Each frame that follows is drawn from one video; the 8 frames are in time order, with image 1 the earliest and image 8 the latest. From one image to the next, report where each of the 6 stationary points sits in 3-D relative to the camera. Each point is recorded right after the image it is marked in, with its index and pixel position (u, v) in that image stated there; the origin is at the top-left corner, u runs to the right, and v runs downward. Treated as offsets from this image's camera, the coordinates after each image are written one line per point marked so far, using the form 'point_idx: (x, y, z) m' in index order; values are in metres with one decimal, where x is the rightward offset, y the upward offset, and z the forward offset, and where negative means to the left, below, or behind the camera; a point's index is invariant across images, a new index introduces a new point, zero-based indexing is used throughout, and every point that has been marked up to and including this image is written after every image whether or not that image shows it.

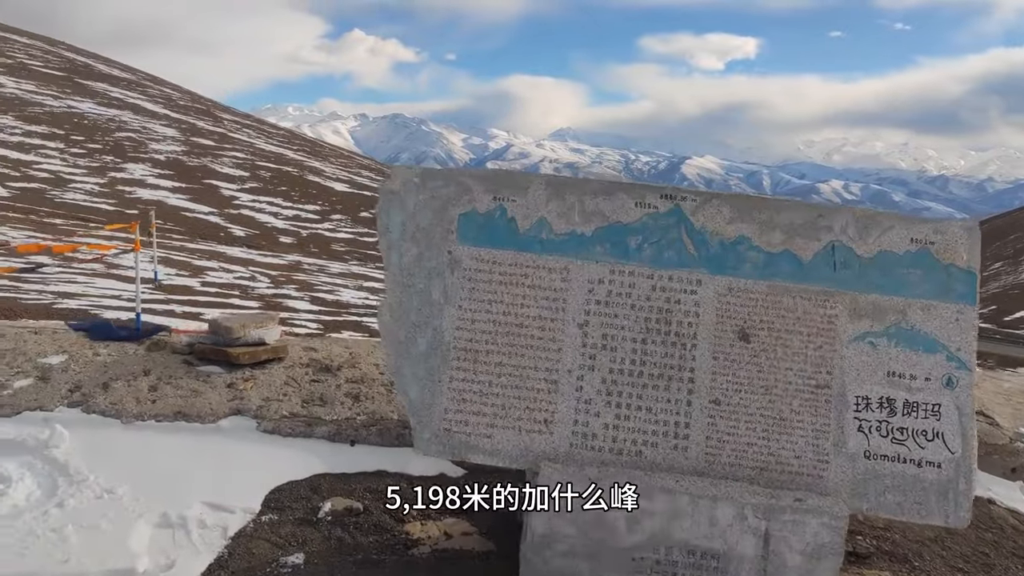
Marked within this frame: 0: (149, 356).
0: (-2.0, -0.4, +4.6) m
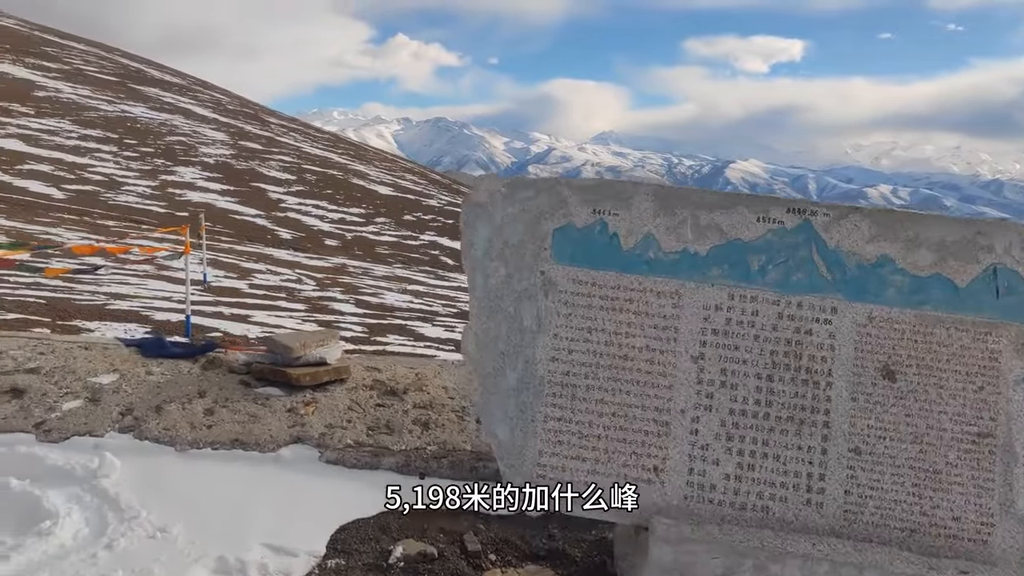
0: (-1.6, -0.5, +4.3) m
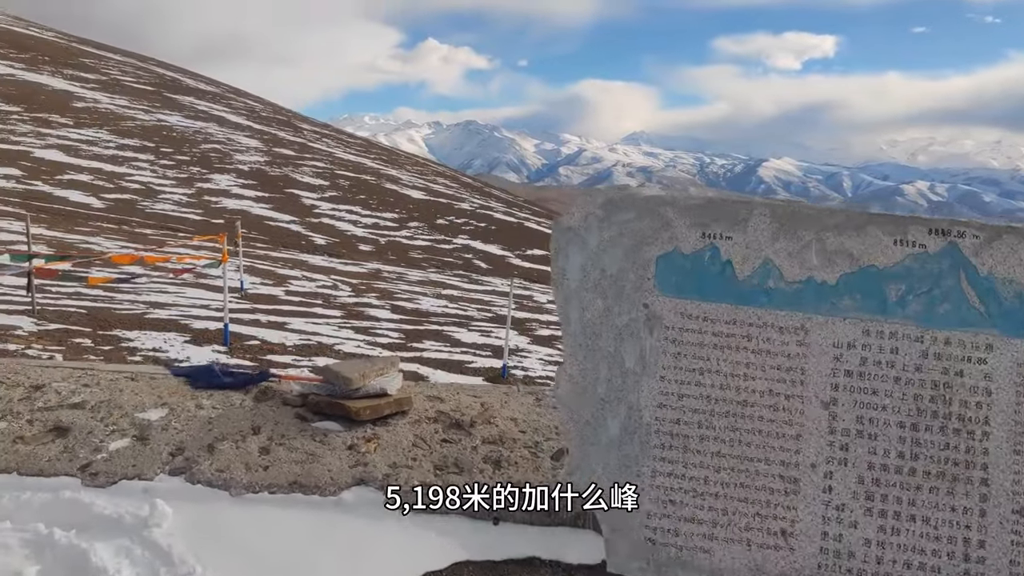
0: (-1.2, -0.6, +4.0) m
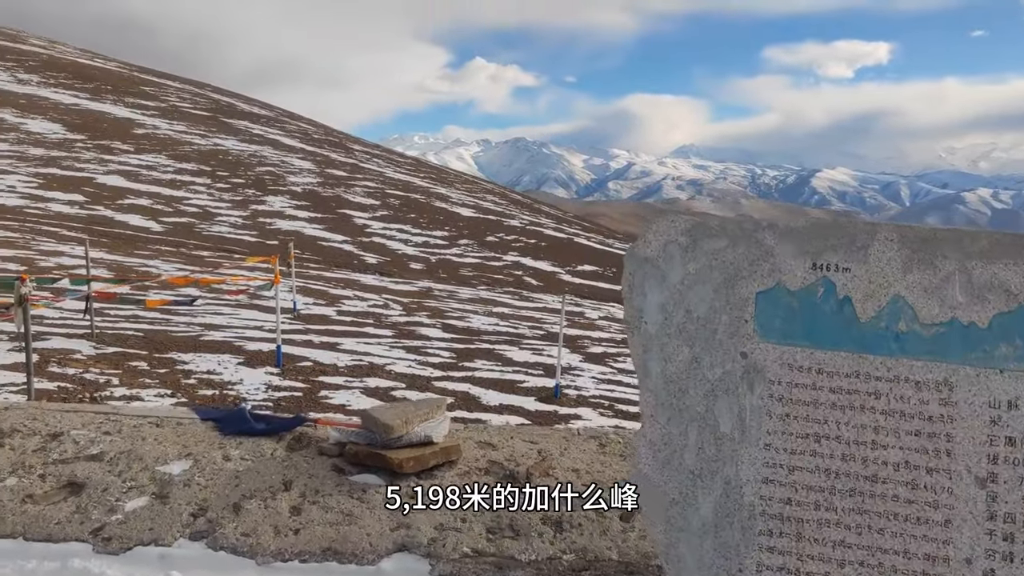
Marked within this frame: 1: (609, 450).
0: (-1.0, -0.7, +3.6) m
1: (+0.4, -0.8, +3.9) m
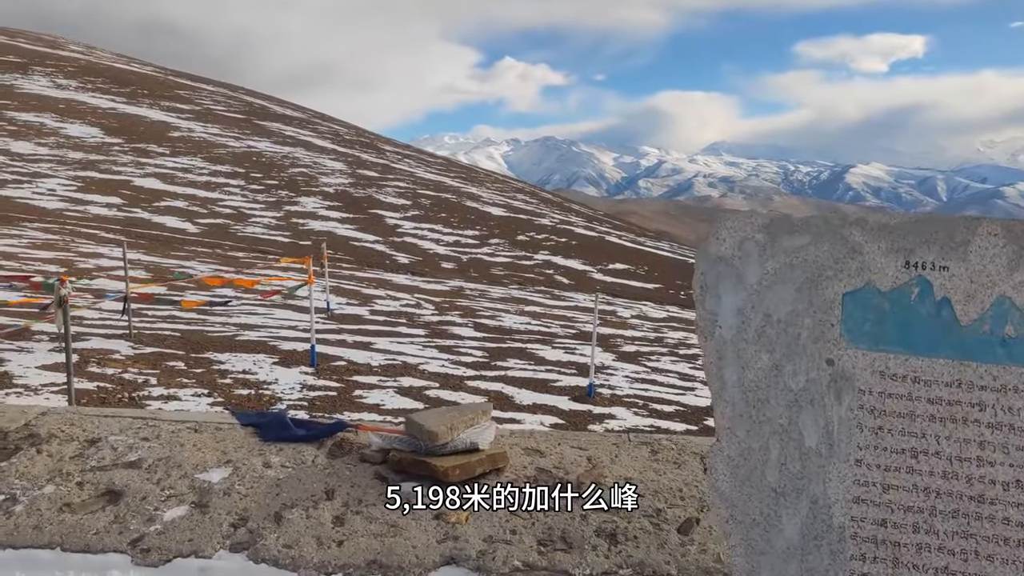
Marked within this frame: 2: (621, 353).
0: (-0.8, -0.8, +3.5) m
1: (+0.7, -0.8, +3.7) m
2: (+2.2, -1.3, +17.3) m
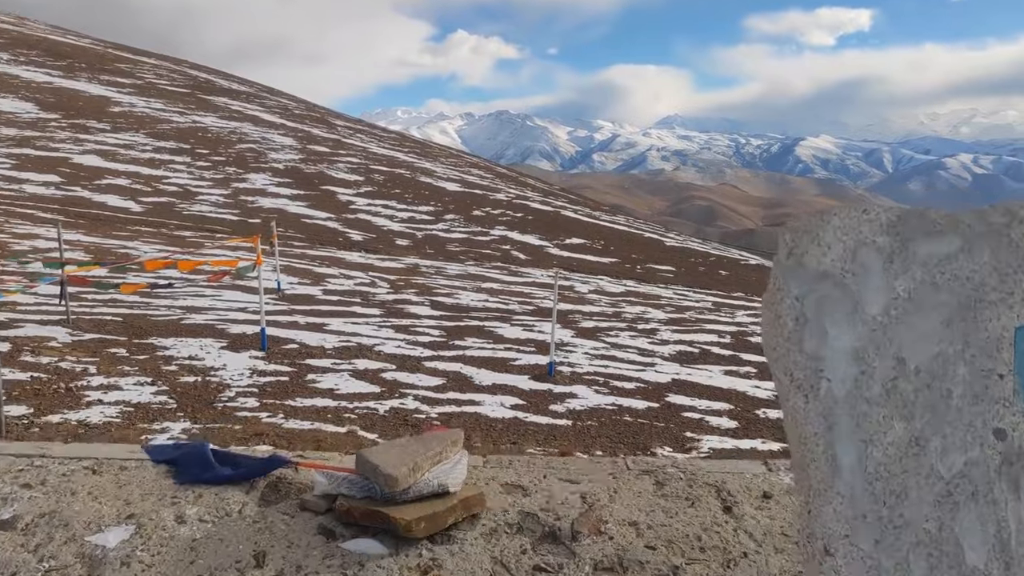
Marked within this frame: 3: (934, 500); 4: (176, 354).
0: (-0.8, -0.8, +2.8) m
1: (+0.6, -0.7, +3.1) m
2: (+1.4, -0.9, +16.7) m
3: (+0.7, -0.3, +1.4) m
4: (-4.3, -0.9, +10.7) m
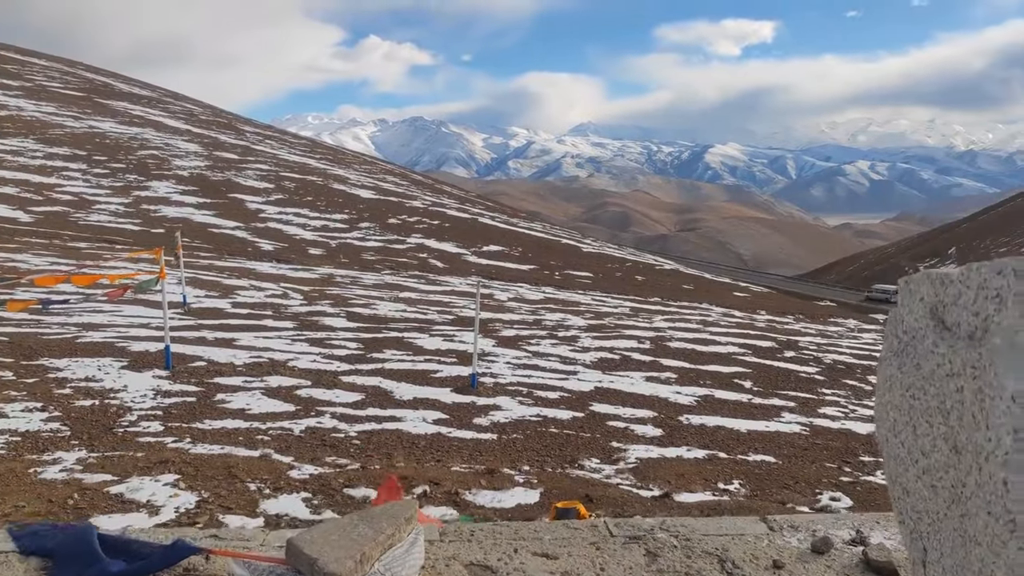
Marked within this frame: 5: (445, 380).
0: (-0.9, -0.9, +2.2) m
1: (+0.5, -0.9, +2.6) m
2: (-0.1, -1.1, +16.2) m
3: (+0.7, -0.4, +0.9) m
4: (-5.2, -1.1, +9.7) m
5: (-0.8, -1.4, +11.8) m
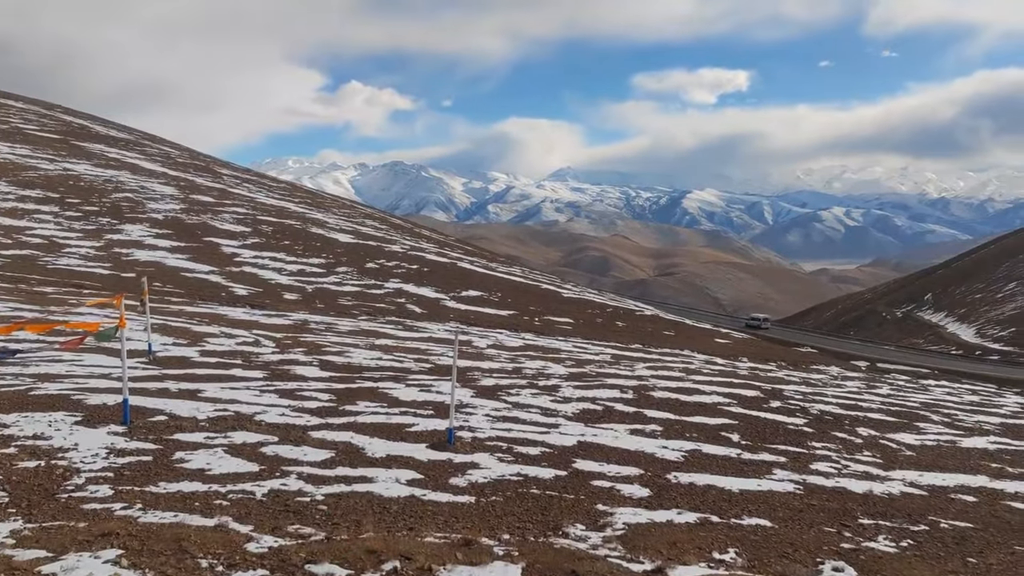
0: (-0.9, -1.2, +0.9) m
1: (+0.4, -1.1, +1.4) m
2: (-0.4, -2.1, +15.0) m
3: (+0.7, -0.6, -0.2) m
4: (-5.4, -1.8, +8.4) m
5: (-1.1, -2.2, +10.5) m
